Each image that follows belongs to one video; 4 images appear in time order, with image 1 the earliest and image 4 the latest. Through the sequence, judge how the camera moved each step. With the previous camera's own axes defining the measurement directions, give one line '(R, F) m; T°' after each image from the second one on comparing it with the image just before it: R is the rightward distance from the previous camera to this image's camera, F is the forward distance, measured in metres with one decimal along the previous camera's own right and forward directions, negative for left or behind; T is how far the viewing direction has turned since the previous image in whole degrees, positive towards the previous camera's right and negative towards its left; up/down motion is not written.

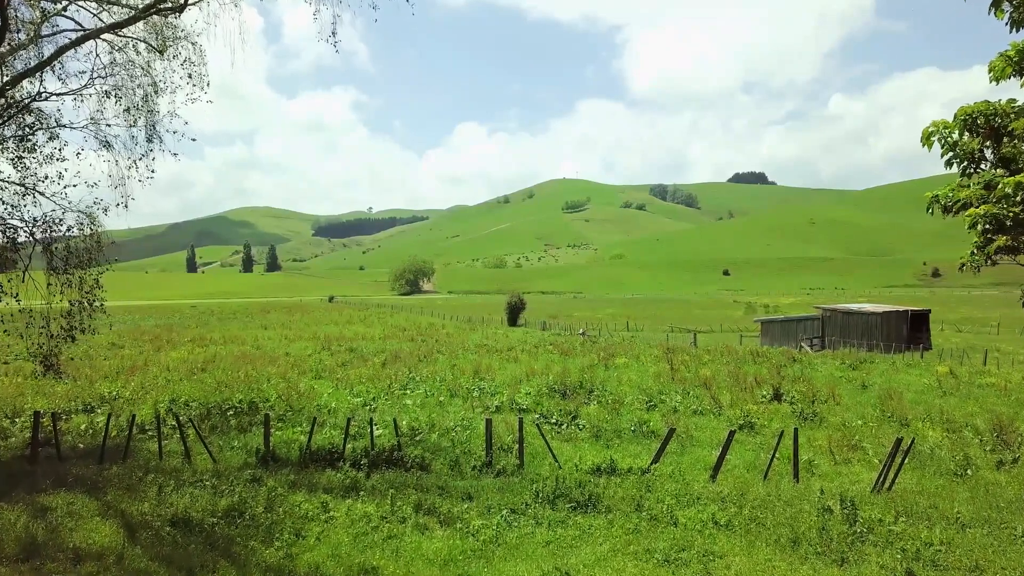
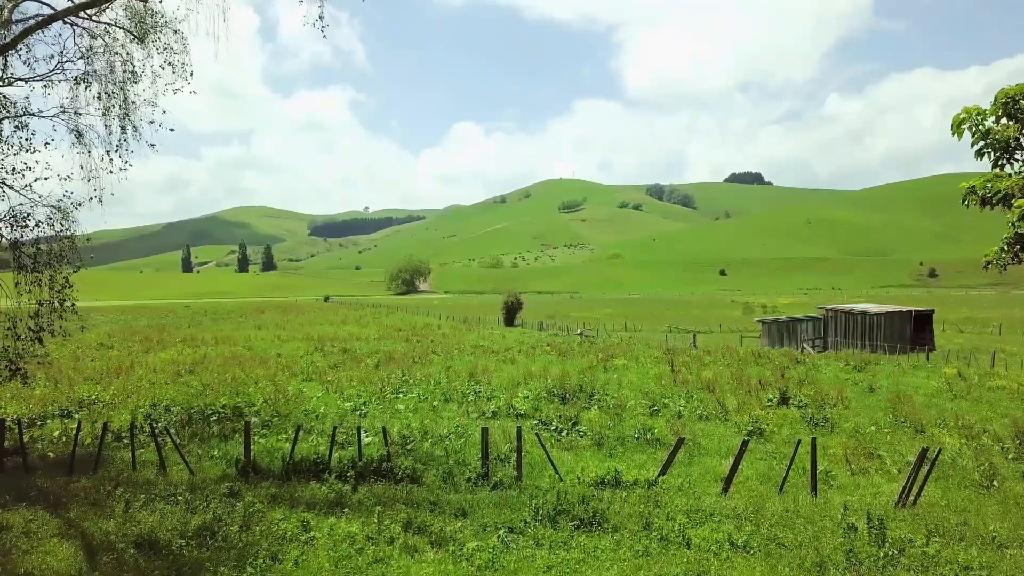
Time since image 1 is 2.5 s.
(0.0, +1.0) m; 0°
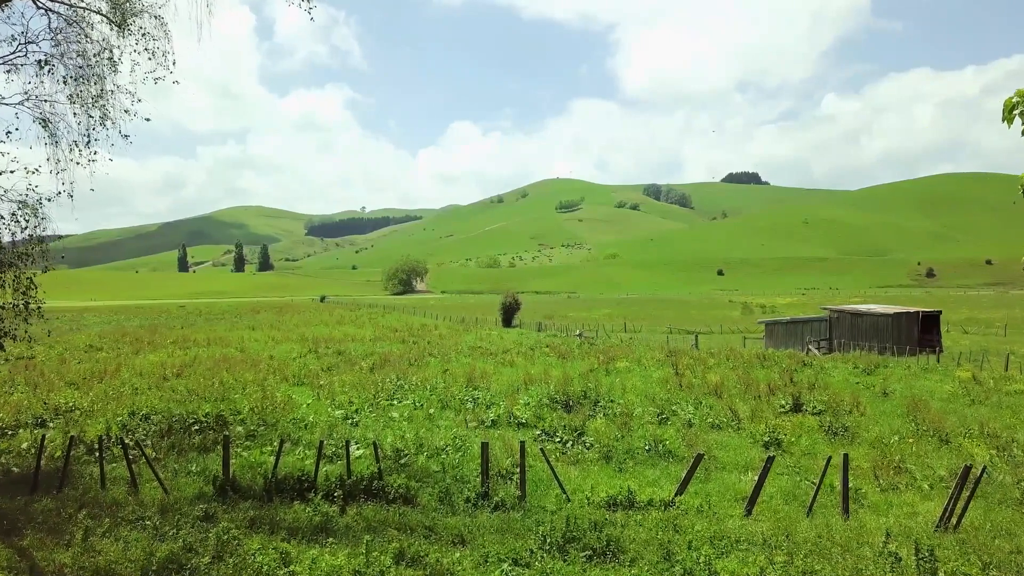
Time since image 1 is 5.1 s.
(-0.1, +1.1) m; 0°
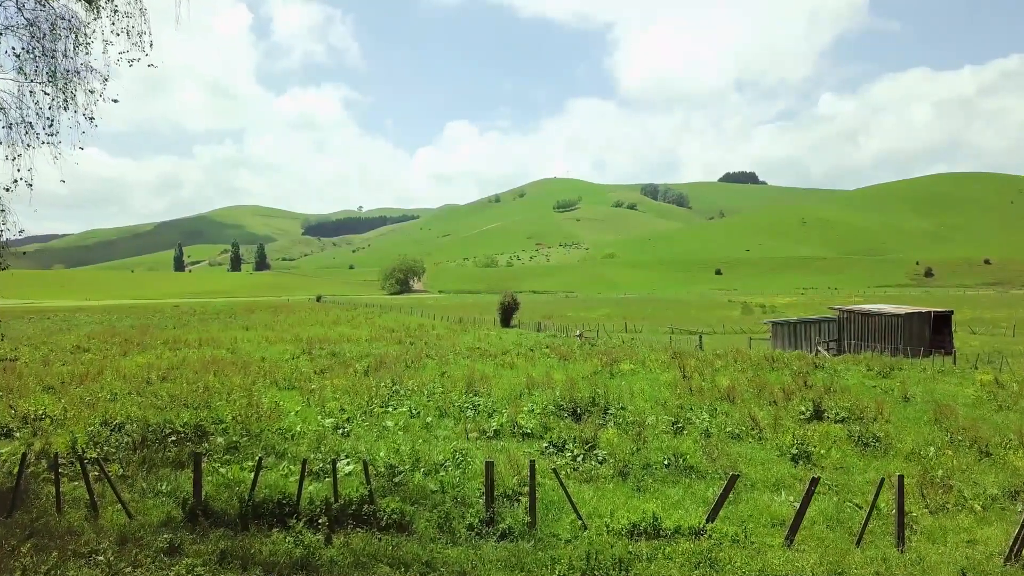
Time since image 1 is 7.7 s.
(-0.2, +1.4) m; 0°
